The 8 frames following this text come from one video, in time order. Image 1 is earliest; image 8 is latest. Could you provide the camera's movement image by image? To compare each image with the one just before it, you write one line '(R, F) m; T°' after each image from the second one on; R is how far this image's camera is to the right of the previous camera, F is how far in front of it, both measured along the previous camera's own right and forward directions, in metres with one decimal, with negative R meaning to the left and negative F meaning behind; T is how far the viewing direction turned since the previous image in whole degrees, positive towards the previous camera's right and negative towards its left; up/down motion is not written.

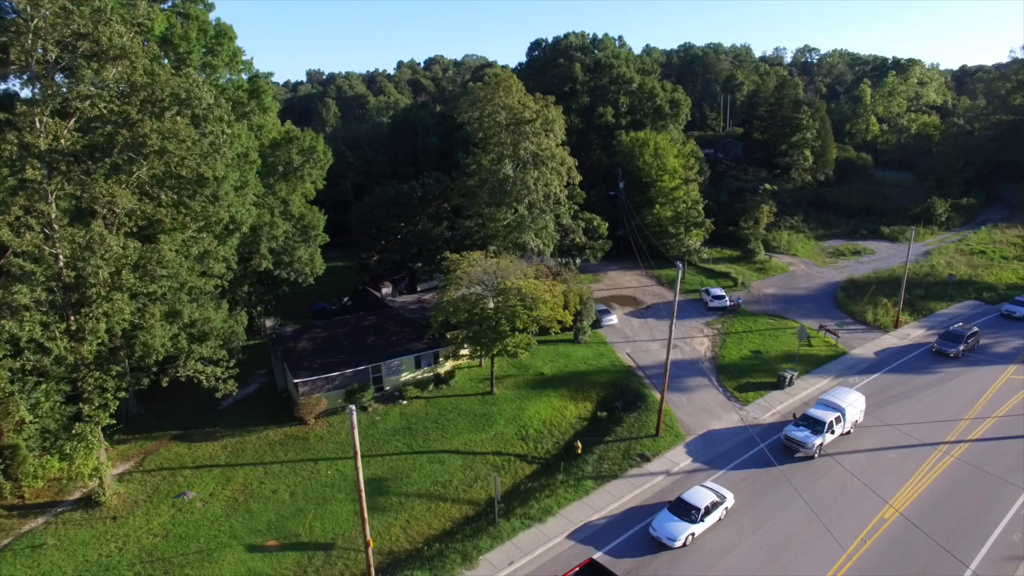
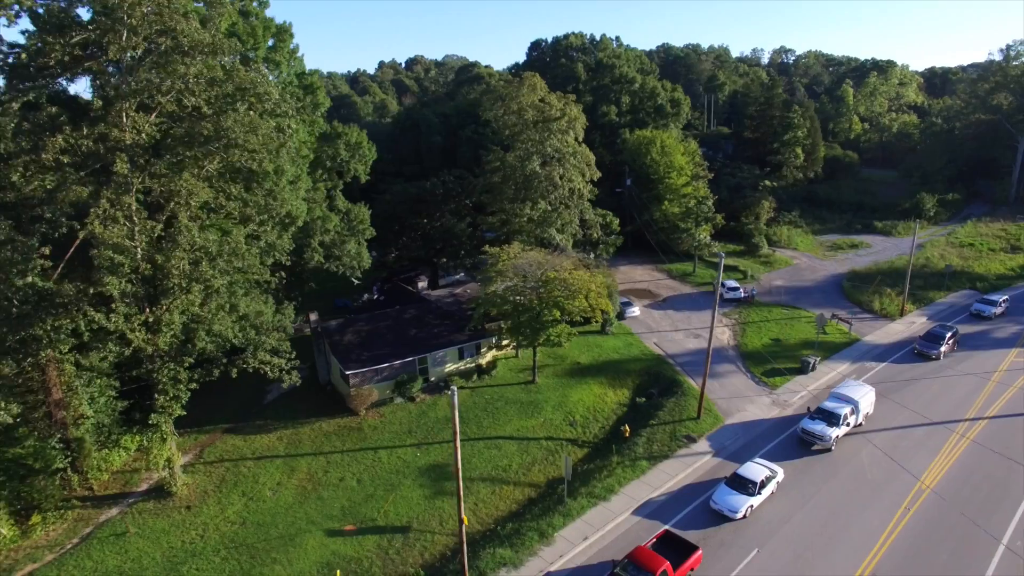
(-3.0, -0.7) m; +3°
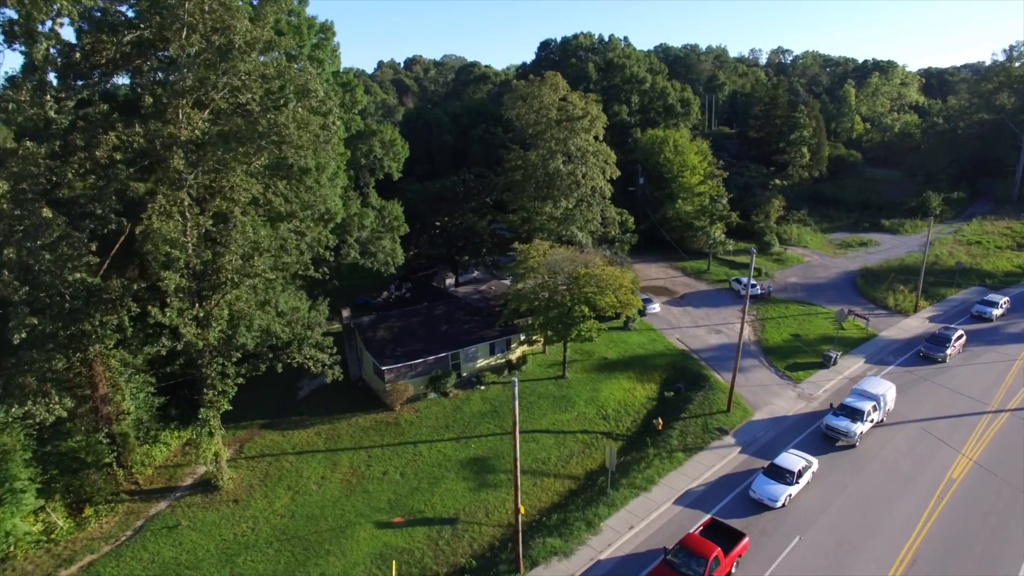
(-1.7, -0.3) m; +1°
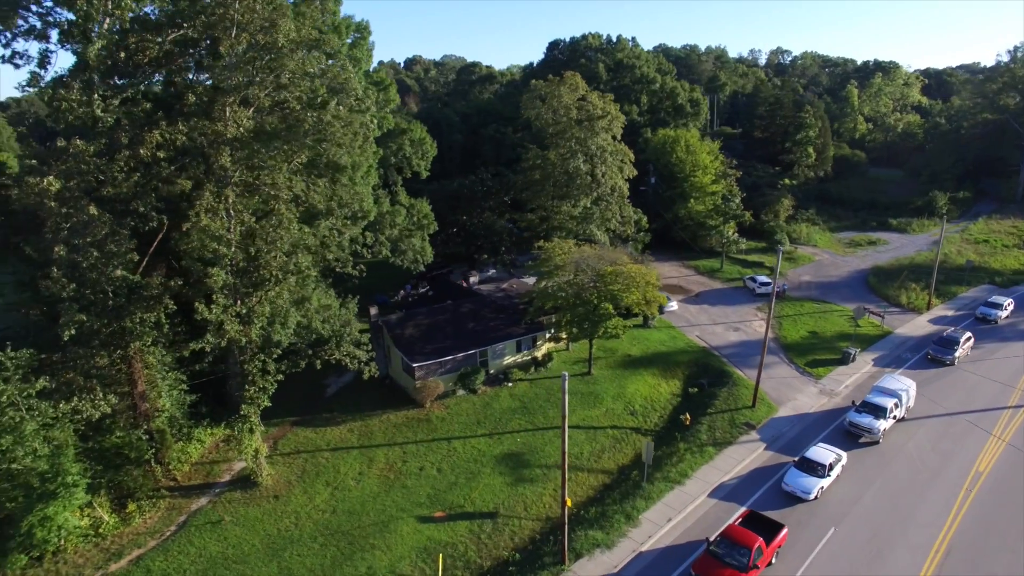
(-1.4, -0.2) m; 0°
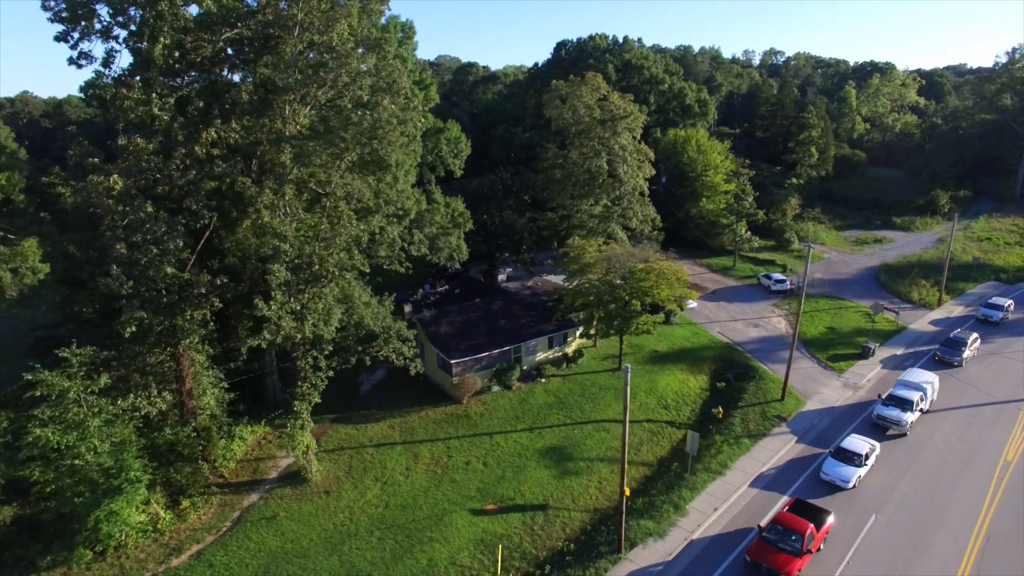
(-2.0, -0.3) m; +1°
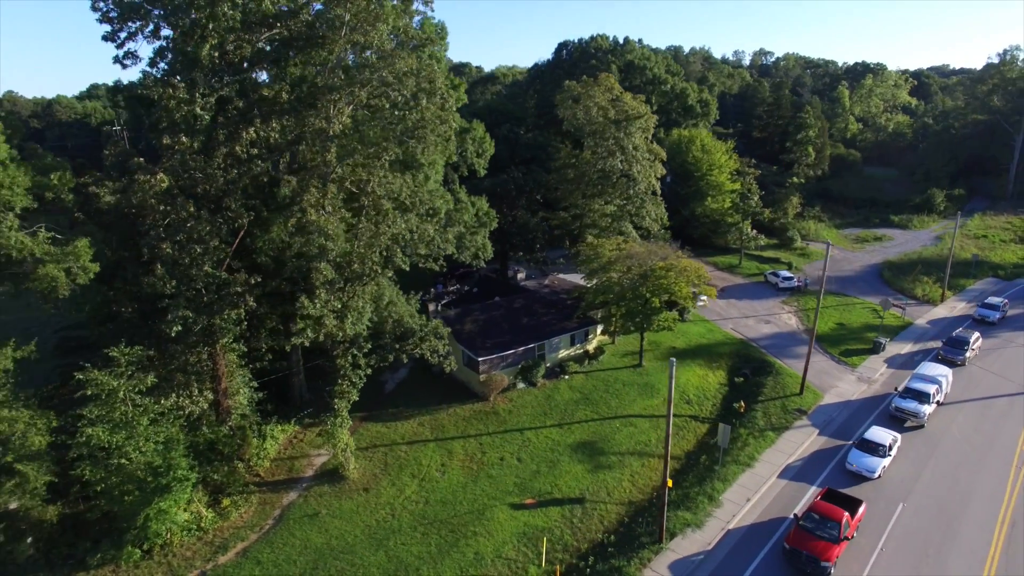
(-1.6, -0.3) m; +1°
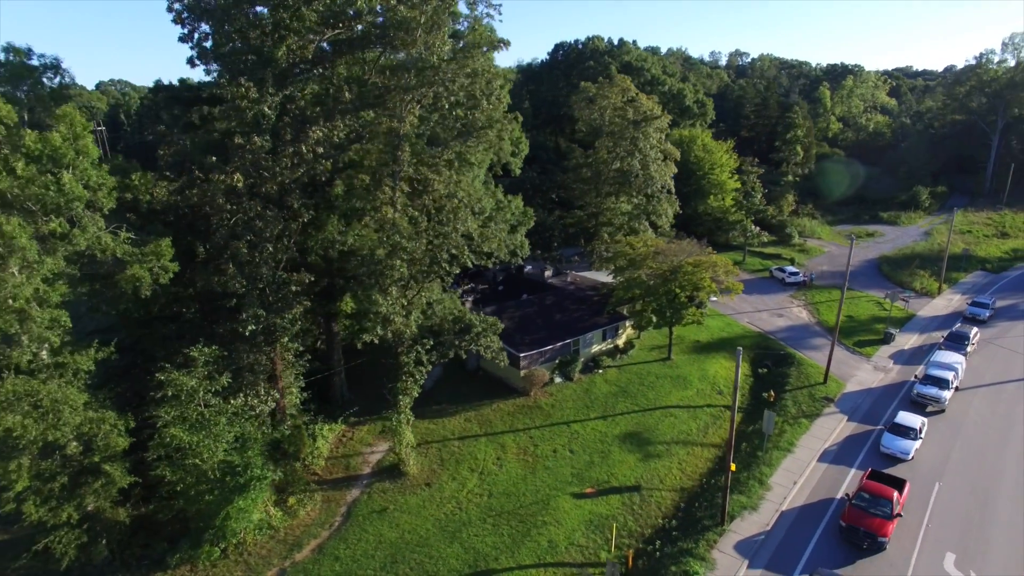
(-2.8, -0.4) m; +3°
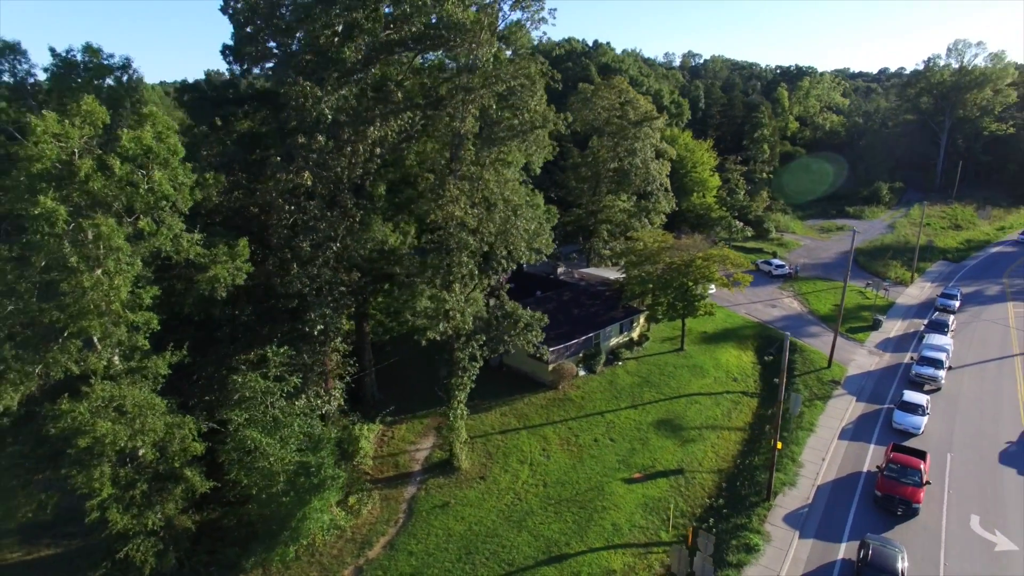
(-3.3, -0.4) m; +4°
